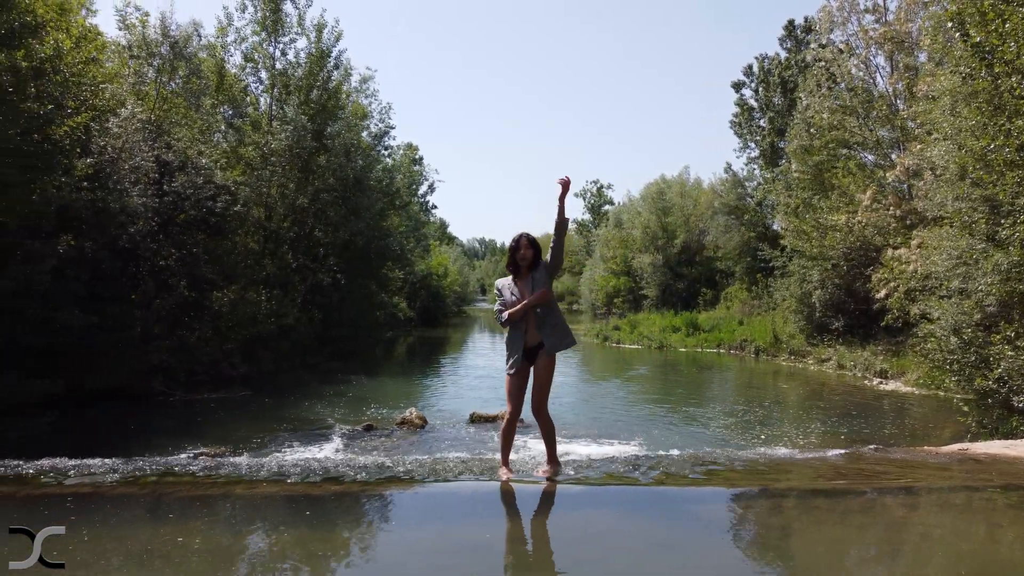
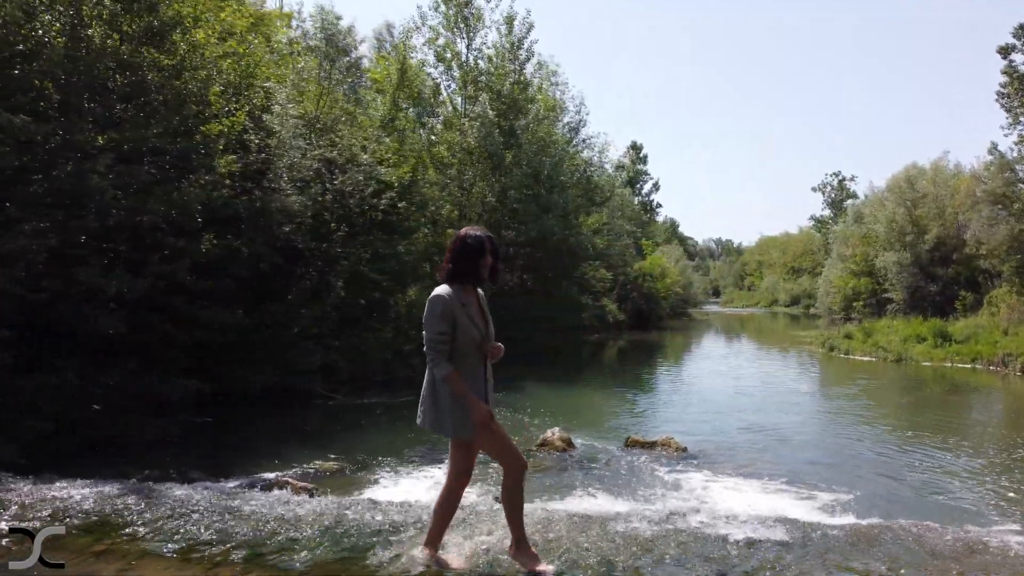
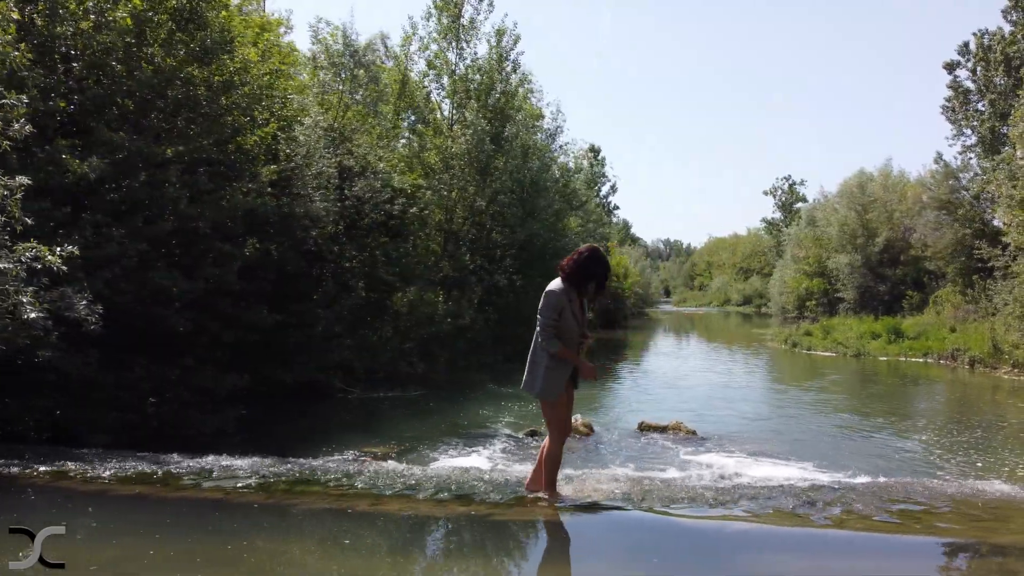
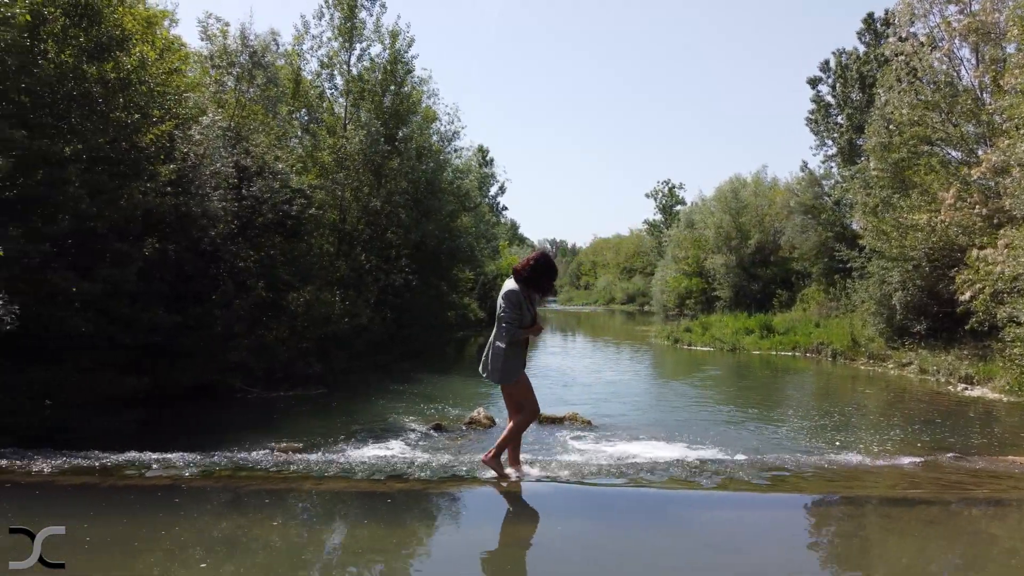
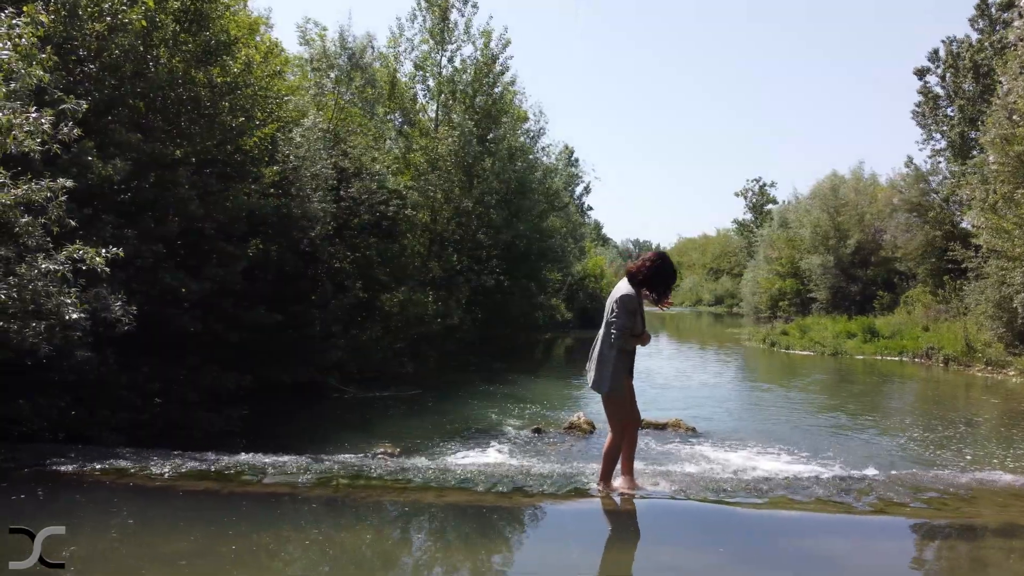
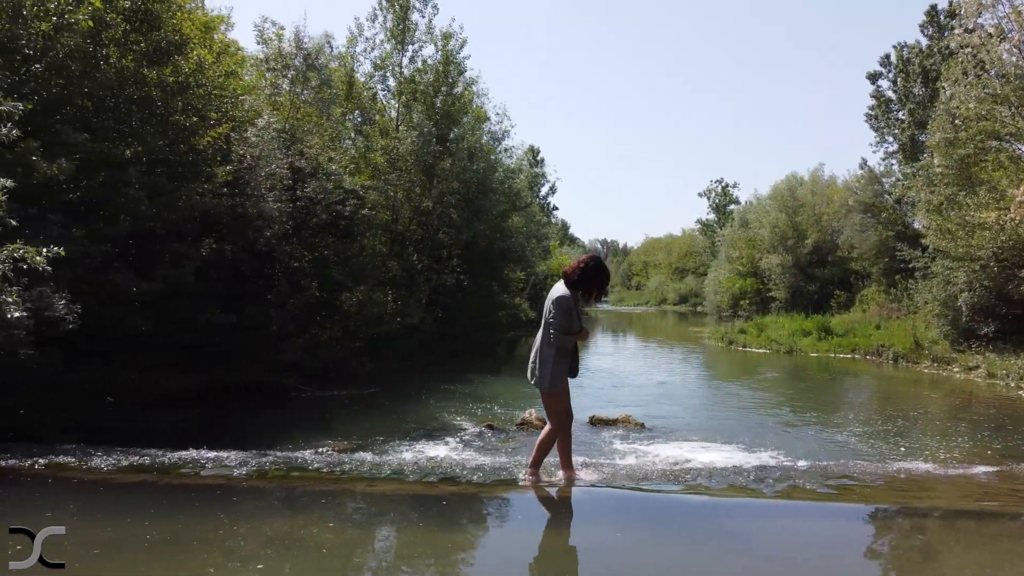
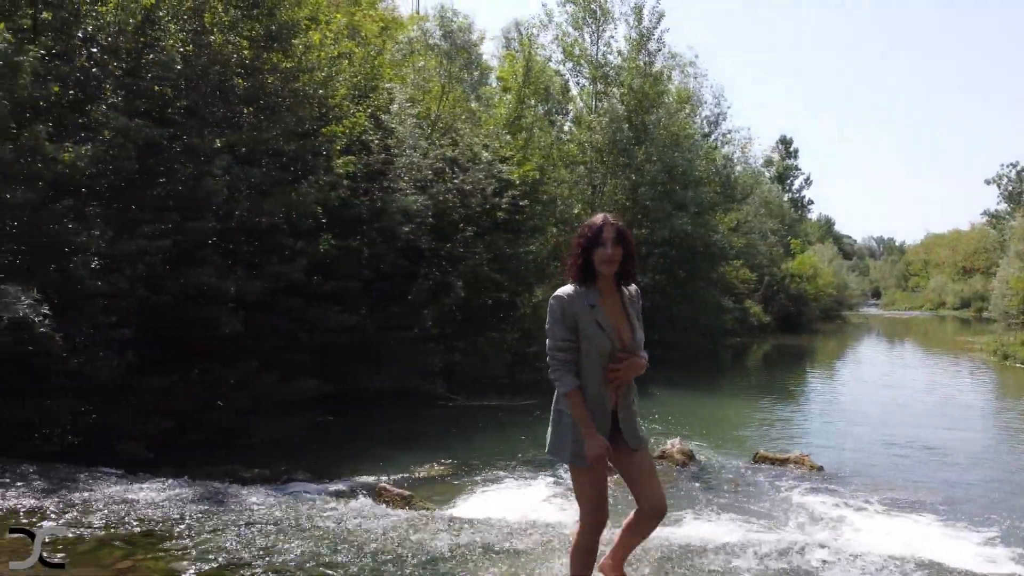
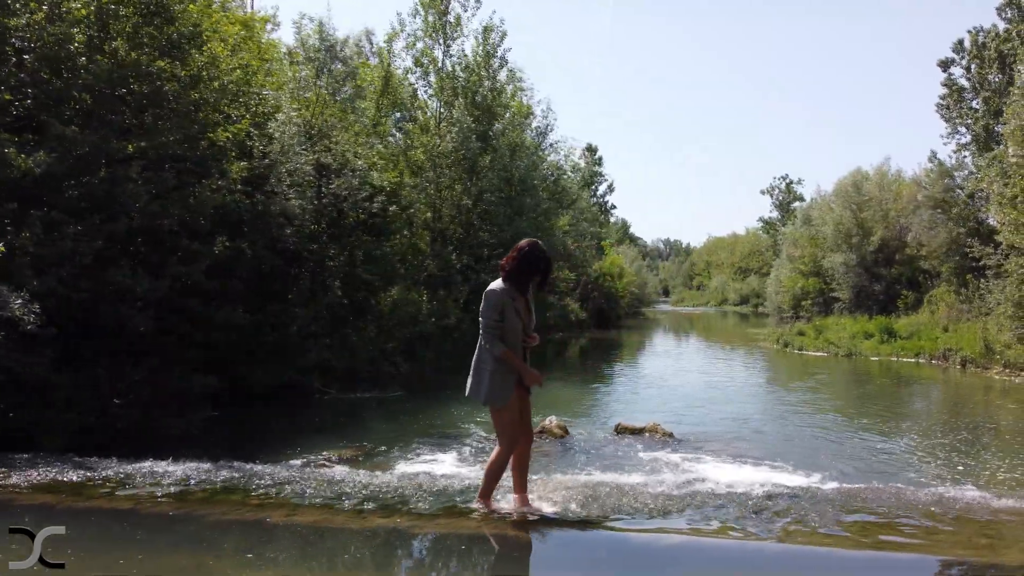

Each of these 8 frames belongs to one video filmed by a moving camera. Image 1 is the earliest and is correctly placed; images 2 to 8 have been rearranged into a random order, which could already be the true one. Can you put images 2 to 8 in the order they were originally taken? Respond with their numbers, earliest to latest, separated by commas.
4, 6, 5, 3, 8, 2, 7
